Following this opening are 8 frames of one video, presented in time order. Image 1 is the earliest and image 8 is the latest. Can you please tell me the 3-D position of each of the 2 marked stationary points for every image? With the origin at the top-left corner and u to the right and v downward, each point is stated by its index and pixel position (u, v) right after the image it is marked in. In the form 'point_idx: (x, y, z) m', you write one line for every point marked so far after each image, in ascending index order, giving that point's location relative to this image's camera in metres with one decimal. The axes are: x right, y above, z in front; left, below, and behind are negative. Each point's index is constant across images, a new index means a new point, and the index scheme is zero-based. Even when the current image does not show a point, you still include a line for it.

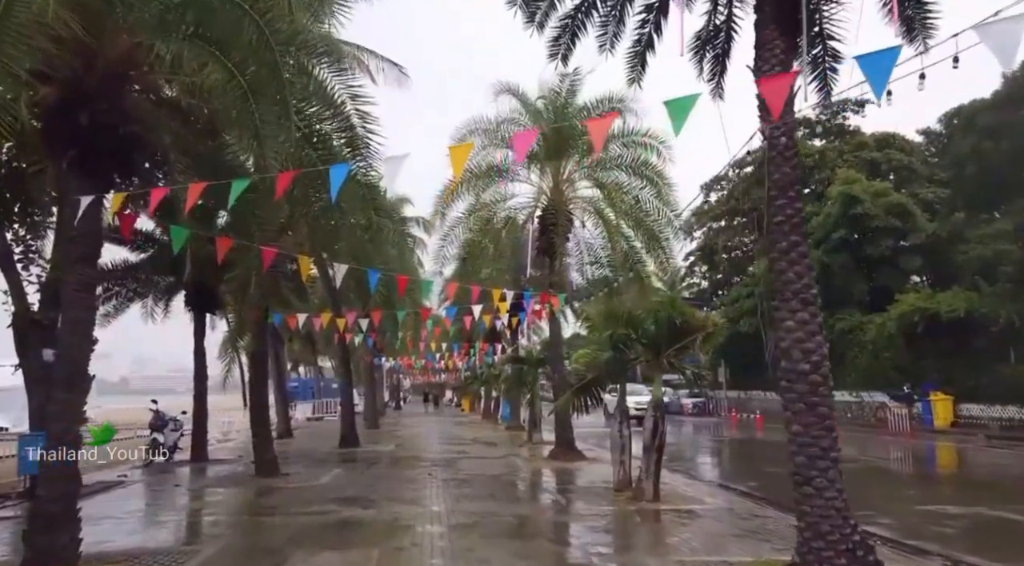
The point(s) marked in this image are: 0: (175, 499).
0: (-6.2, -4.0, +14.1) m
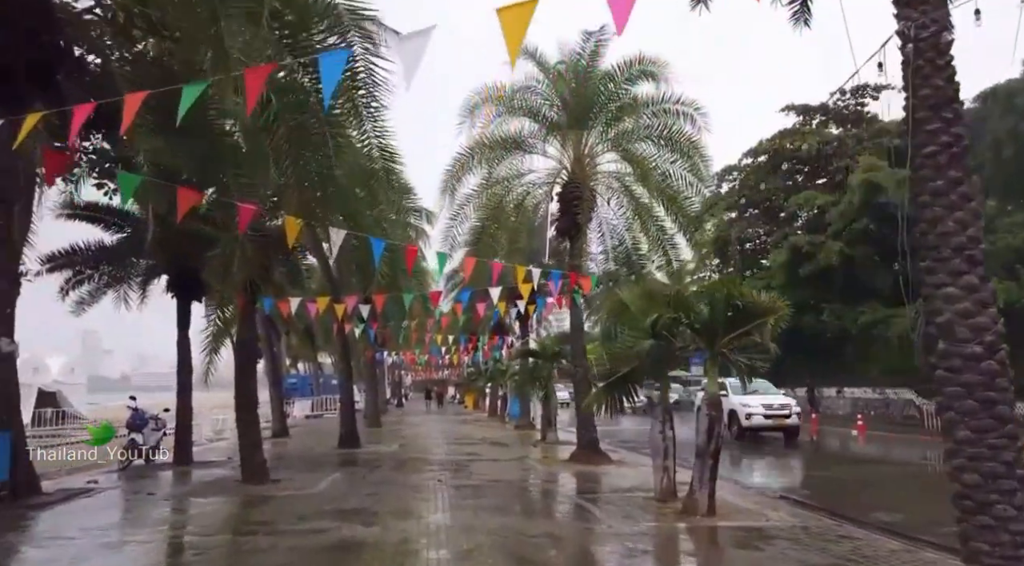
0: (-5.8, -3.7, +12.2) m
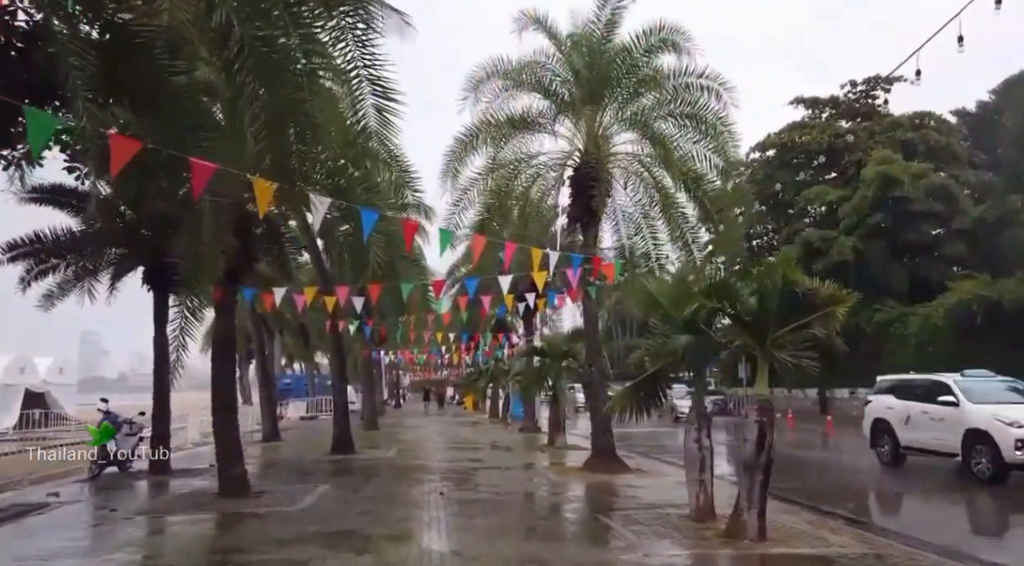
0: (-5.6, -3.5, +10.7) m
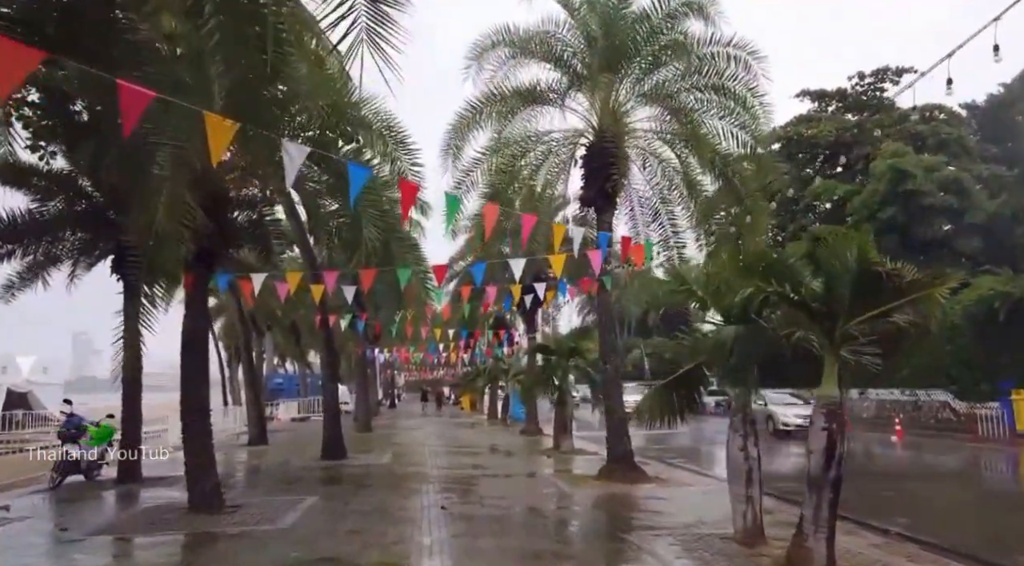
0: (-5.5, -3.3, +9.2) m
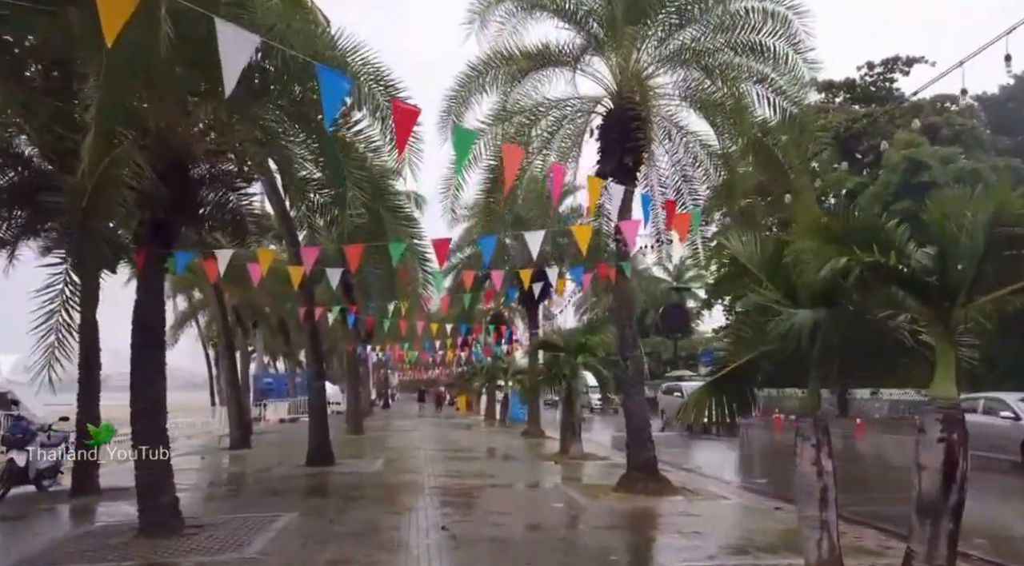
0: (-5.3, -3.0, +7.5) m
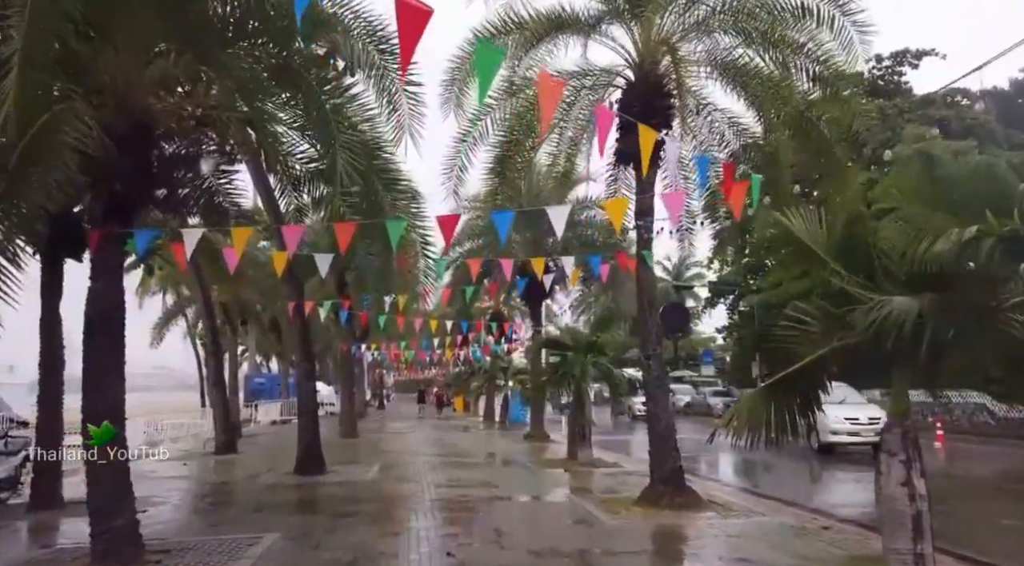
0: (-5.1, -2.9, +6.2) m
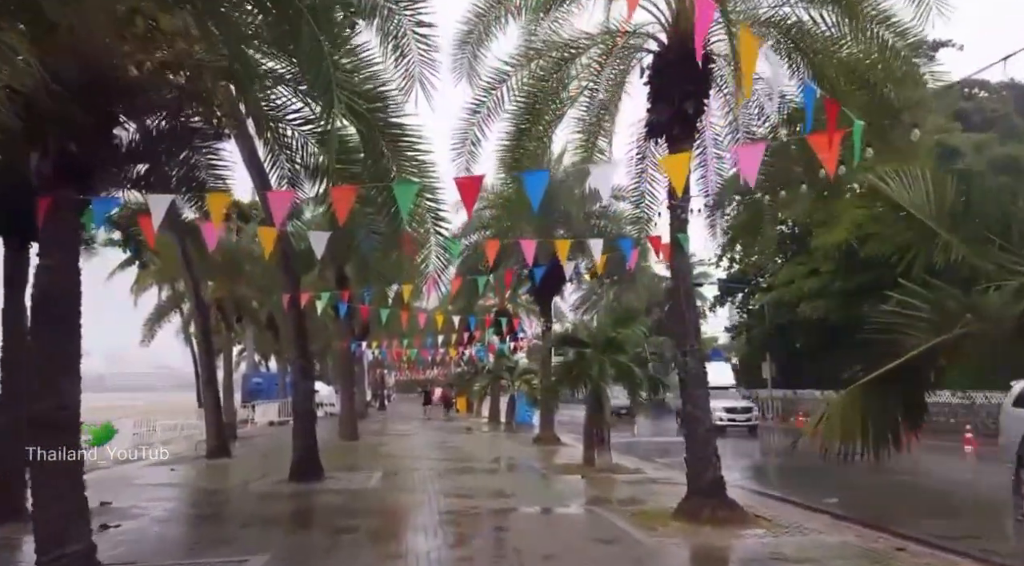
0: (-4.8, -2.7, +5.0) m
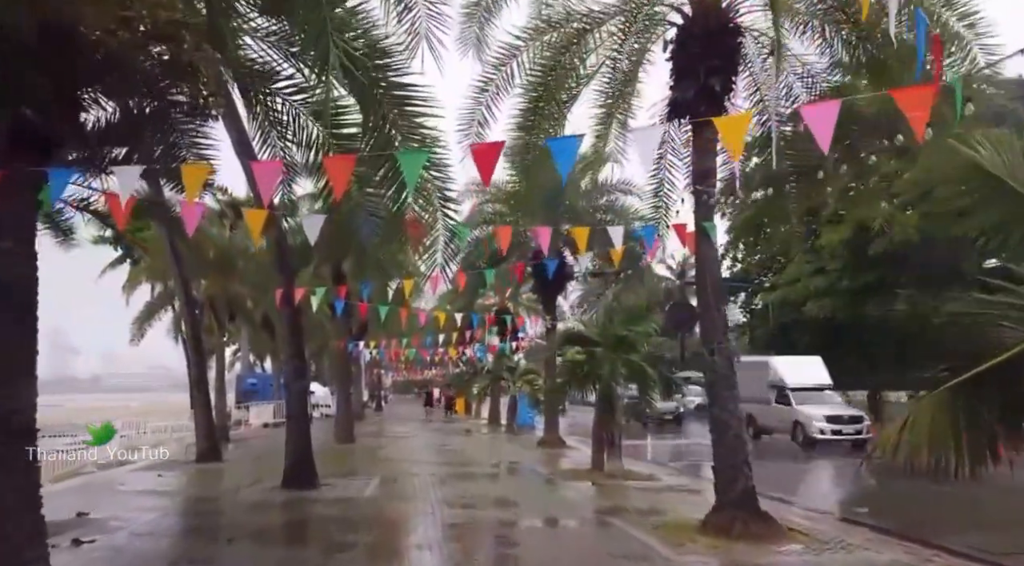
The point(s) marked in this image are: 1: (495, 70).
0: (-4.7, -2.6, +4.1) m
1: (-0.3, +2.7, +9.9) m
